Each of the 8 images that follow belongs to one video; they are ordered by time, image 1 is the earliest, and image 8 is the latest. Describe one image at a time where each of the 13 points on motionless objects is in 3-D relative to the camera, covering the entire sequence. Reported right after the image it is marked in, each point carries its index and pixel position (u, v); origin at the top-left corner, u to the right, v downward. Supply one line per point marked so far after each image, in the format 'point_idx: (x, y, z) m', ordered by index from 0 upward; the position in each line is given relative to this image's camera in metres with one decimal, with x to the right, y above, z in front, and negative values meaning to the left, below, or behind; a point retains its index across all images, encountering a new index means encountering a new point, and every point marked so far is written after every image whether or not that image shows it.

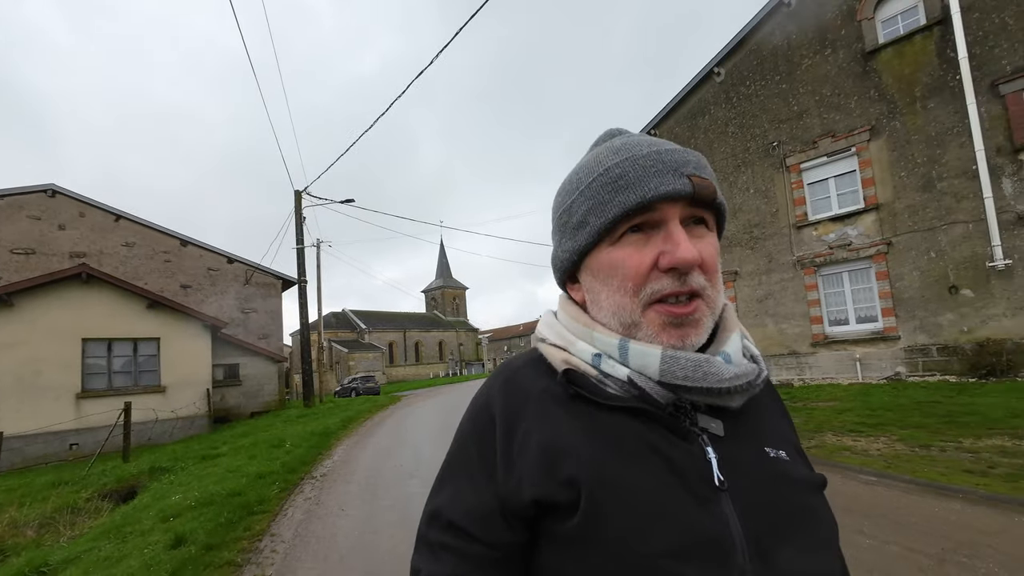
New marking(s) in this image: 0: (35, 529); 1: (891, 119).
0: (-5.4, -2.7, +5.6) m
1: (+7.8, +3.5, +10.4) m
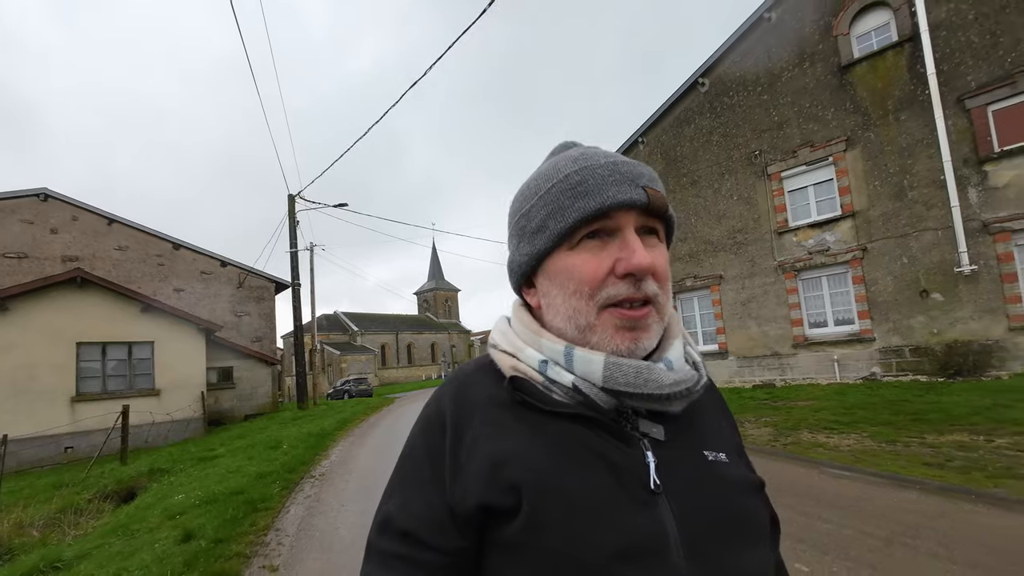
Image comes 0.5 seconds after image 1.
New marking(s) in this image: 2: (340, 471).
0: (-5.5, -2.8, +5.8) m
1: (+7.6, +3.4, +10.8) m
2: (-2.3, -2.5, +6.8) m
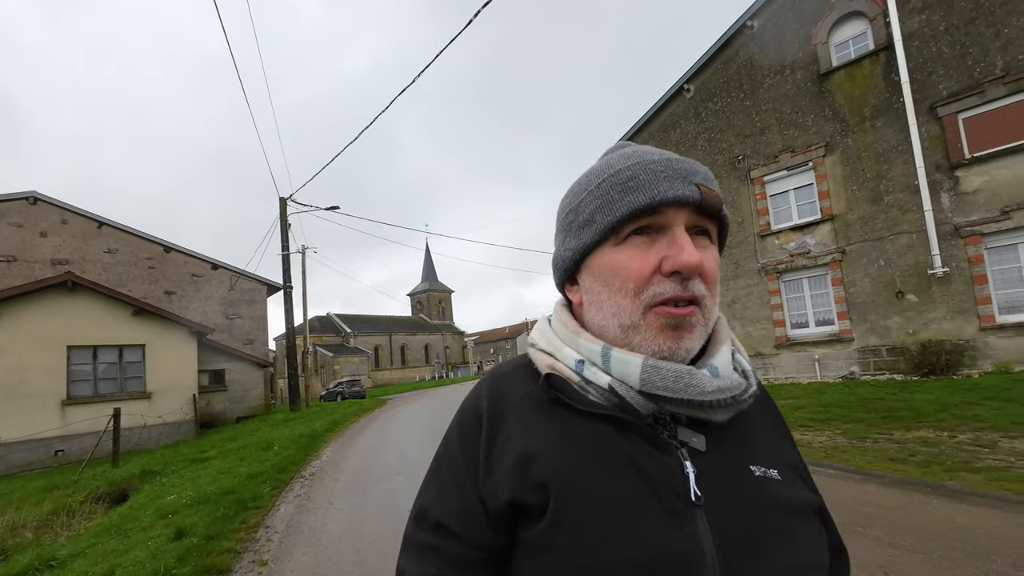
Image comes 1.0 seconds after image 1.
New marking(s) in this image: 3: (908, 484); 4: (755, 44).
0: (-5.6, -2.8, +5.9) m
1: (+7.3, +3.3, +11.1) m
2: (-2.5, -2.5, +7.0) m
3: (+3.7, -1.8, +4.8) m
4: (+6.0, +6.1, +12.6) m
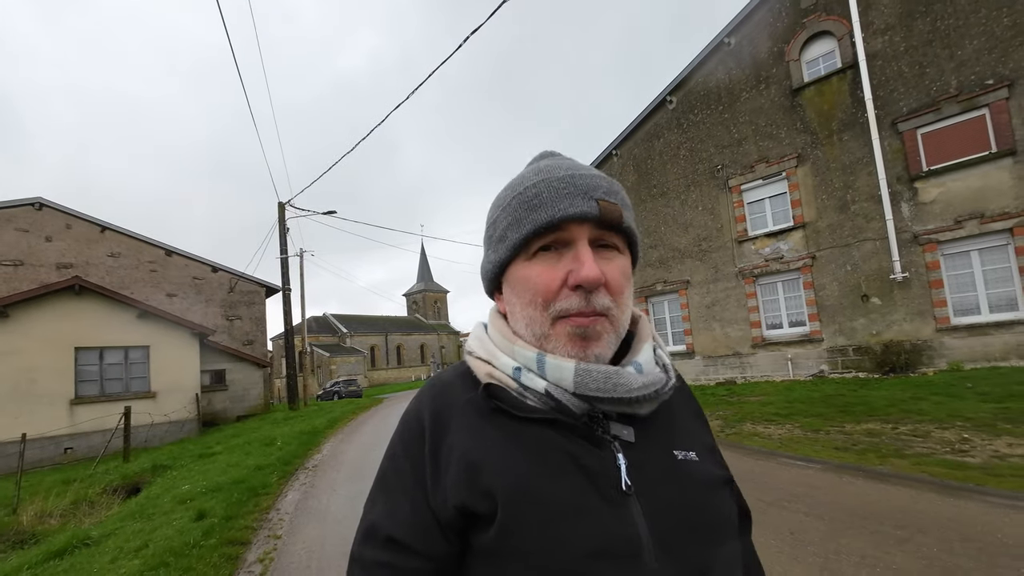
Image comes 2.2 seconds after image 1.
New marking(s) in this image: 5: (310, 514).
0: (-5.8, -2.9, +6.5) m
1: (+7.0, +3.3, +11.8) m
2: (-2.7, -2.6, +7.6) m
3: (+3.6, -1.9, +5.4) m
4: (+5.8, +6.0, +13.2) m
5: (-2.0, -2.3, +5.1) m
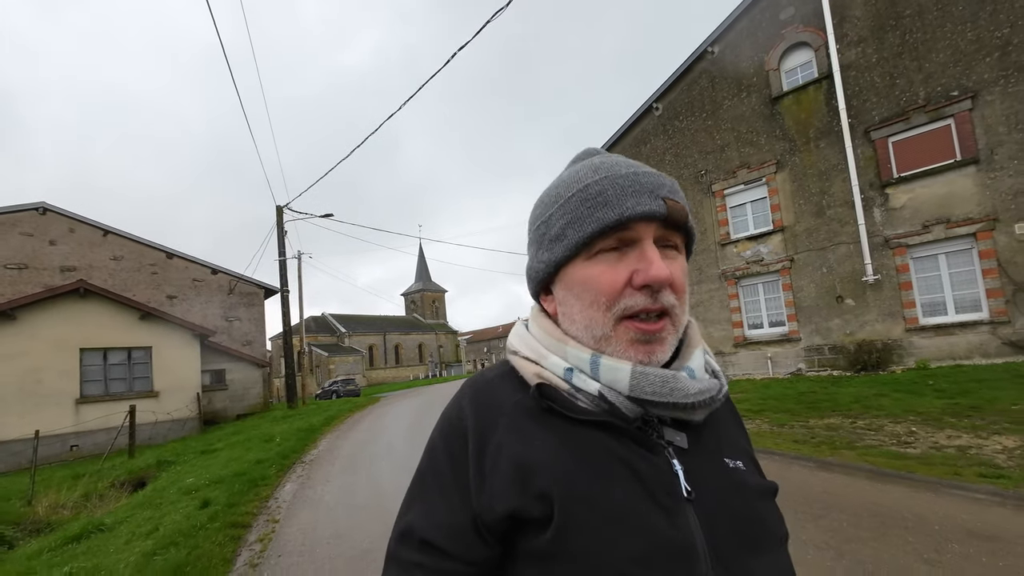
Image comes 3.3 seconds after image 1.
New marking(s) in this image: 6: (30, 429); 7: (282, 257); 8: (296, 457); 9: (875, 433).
0: (-6.1, -3.0, +6.9) m
1: (+6.8, +3.2, +12.3) m
2: (-3.0, -2.7, +8.0) m
3: (+3.3, -2.0, +5.9) m
4: (+5.5, +6.0, +13.7) m
5: (-2.3, -2.3, +5.5) m
6: (-11.7, -3.4, +12.3) m
7: (-8.6, +1.2, +19.0) m
8: (-3.5, -2.8, +8.3) m
9: (+4.7, -1.9, +6.5) m
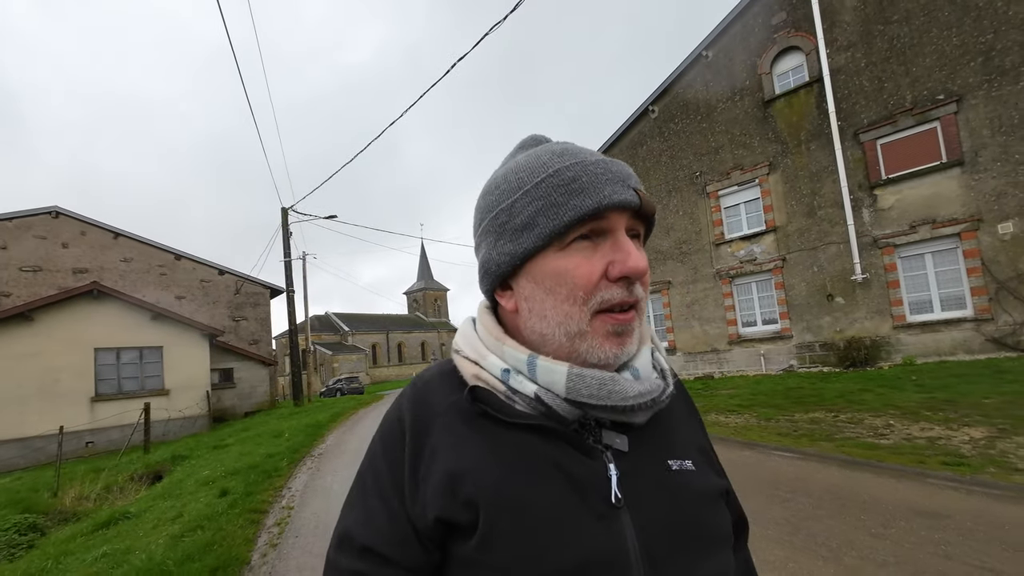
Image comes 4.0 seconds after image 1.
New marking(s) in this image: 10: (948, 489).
0: (-6.1, -3.1, +7.4) m
1: (+6.8, +3.3, +12.6) m
2: (-3.0, -2.7, +8.4) m
3: (+3.3, -2.0, +6.2) m
4: (+5.5, +6.0, +14.0) m
5: (-2.3, -2.4, +5.9) m
6: (-11.7, -3.5, +12.8) m
7: (-8.6, +1.2, +19.4) m
8: (-3.6, -2.8, +8.7) m
9: (+4.7, -1.9, +6.9) m
10: (+3.7, -1.7, +4.3) m
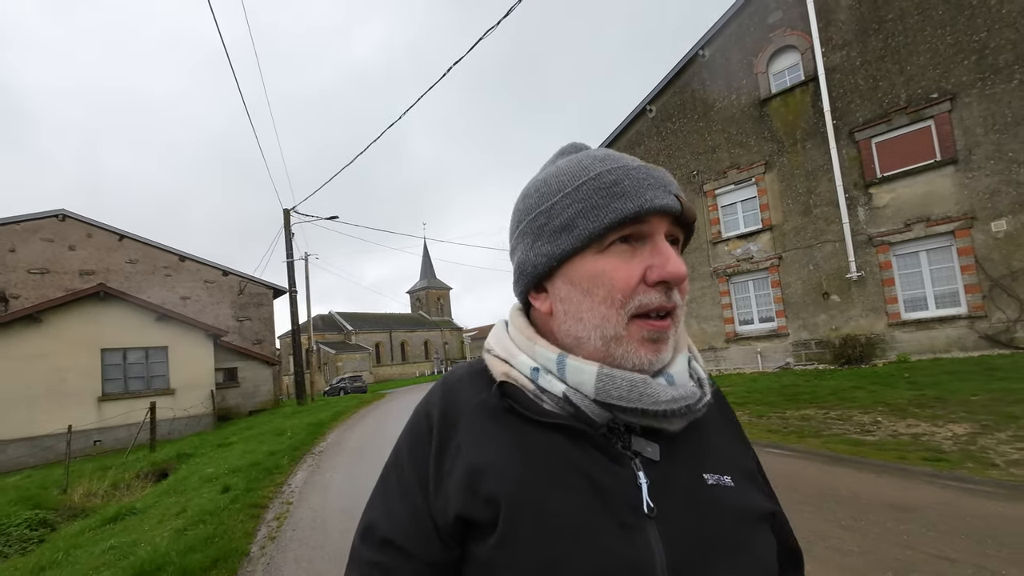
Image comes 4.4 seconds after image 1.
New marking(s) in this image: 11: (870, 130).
0: (-6.1, -3.1, +7.6) m
1: (+6.7, +3.3, +12.7) m
2: (-3.0, -2.7, +8.6) m
3: (+3.2, -2.0, +6.4) m
4: (+5.4, +6.0, +14.1) m
5: (-2.4, -2.4, +6.1) m
6: (-11.7, -3.5, +13.1) m
7: (-8.6, +1.2, +19.6) m
8: (-3.6, -2.8, +8.9) m
9: (+4.6, -1.9, +7.0) m
10: (+3.6, -1.7, +4.4) m
11: (+8.0, +3.5, +11.4) m
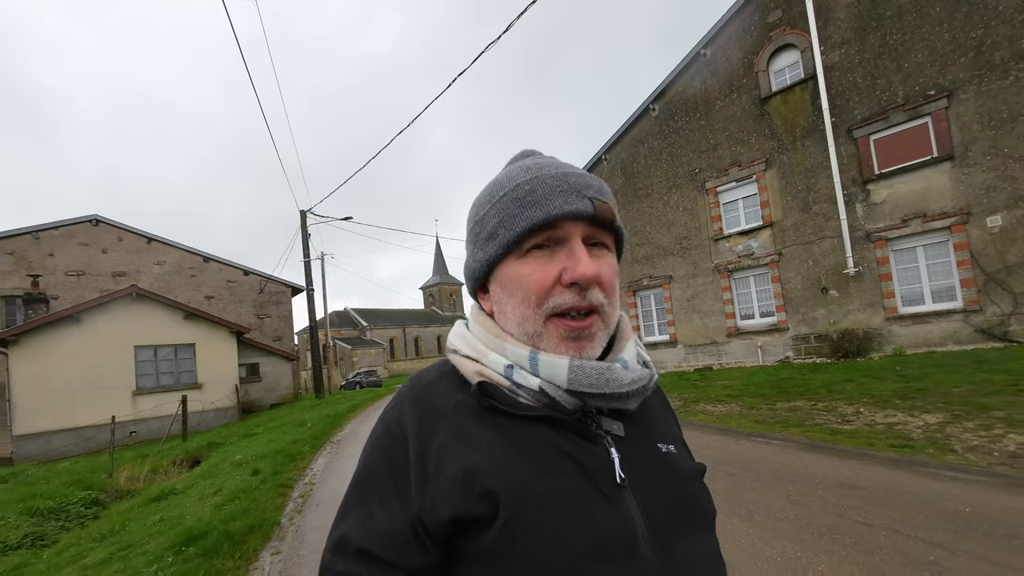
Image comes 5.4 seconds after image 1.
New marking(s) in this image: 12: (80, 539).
0: (-6.1, -3.2, +8.3) m
1: (+6.9, +3.4, +13.0) m
2: (-2.9, -2.8, +9.3) m
3: (+3.2, -2.0, +6.8) m
4: (+5.6, +6.1, +14.4) m
5: (-2.3, -2.4, +6.7) m
6: (-11.5, -3.6, +14.0) m
7: (-8.2, +1.2, +20.3) m
8: (-3.5, -2.8, +9.5) m
9: (+4.6, -1.8, +7.4) m
10: (+3.5, -1.7, +4.8) m
11: (+8.1, +3.6, +11.6) m
12: (-4.5, -2.6, +5.2) m
